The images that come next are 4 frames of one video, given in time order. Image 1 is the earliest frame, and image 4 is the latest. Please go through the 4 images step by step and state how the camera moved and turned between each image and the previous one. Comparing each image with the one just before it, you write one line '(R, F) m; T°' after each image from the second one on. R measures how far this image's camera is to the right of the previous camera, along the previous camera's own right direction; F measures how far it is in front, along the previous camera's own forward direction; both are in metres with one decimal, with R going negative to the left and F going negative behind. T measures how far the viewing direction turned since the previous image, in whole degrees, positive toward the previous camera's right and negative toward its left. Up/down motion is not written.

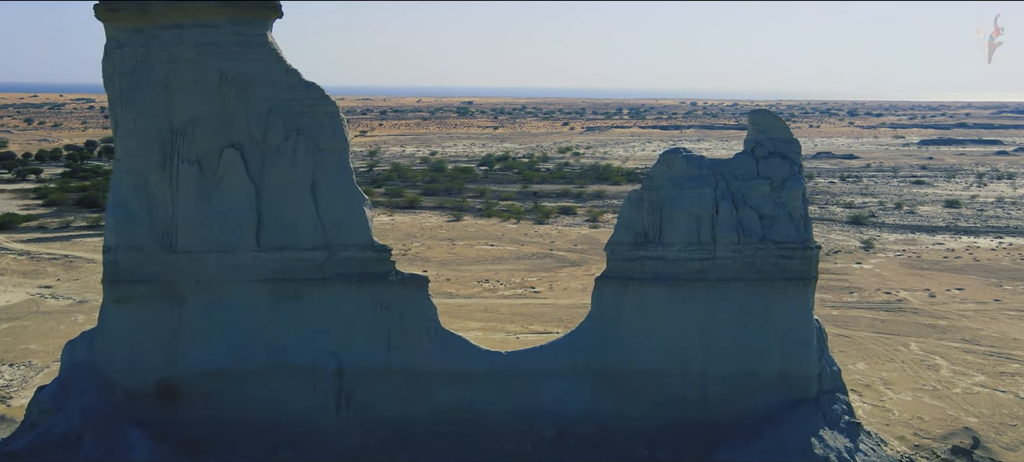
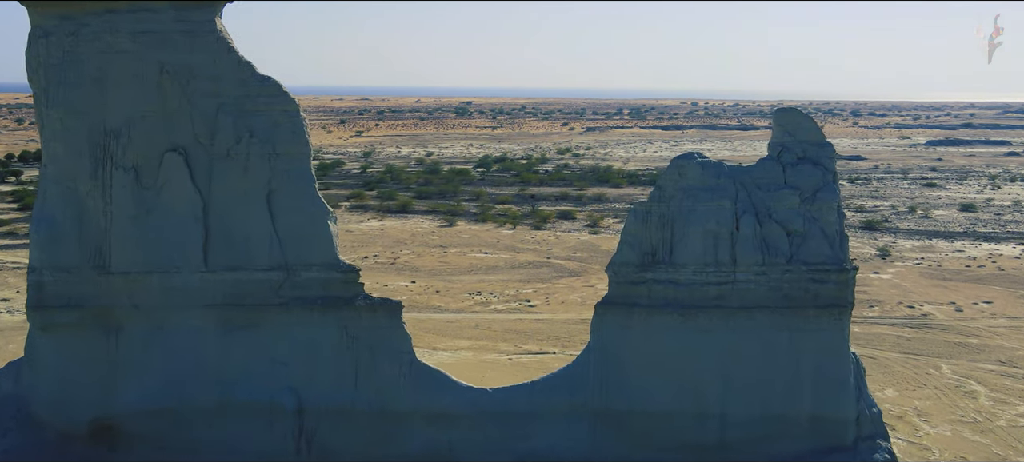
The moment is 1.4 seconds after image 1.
(+0.1, +1.4) m; 0°
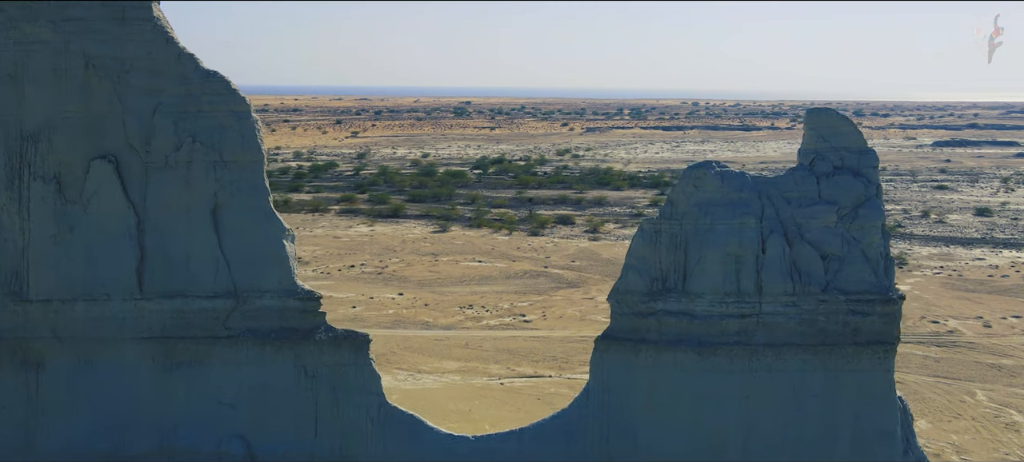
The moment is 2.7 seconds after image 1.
(+0.1, +1.2) m; 0°
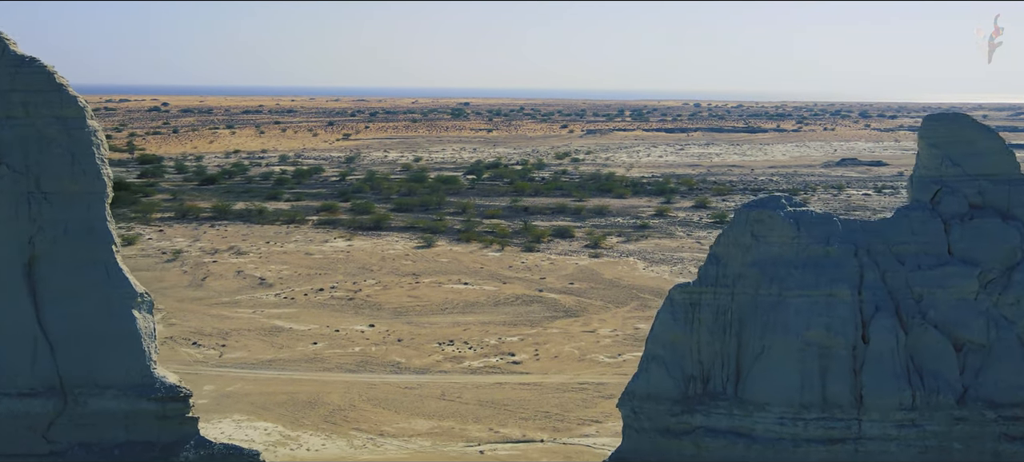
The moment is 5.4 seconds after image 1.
(+0.1, +2.5) m; 0°
